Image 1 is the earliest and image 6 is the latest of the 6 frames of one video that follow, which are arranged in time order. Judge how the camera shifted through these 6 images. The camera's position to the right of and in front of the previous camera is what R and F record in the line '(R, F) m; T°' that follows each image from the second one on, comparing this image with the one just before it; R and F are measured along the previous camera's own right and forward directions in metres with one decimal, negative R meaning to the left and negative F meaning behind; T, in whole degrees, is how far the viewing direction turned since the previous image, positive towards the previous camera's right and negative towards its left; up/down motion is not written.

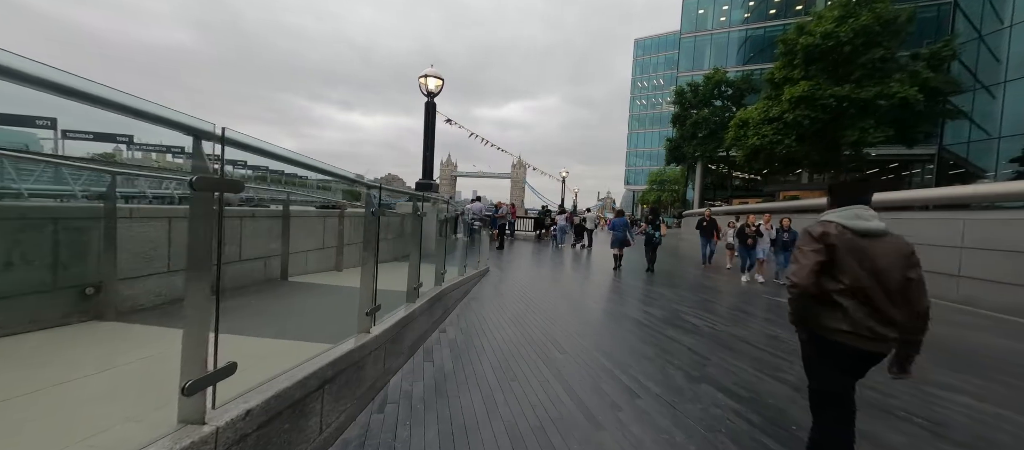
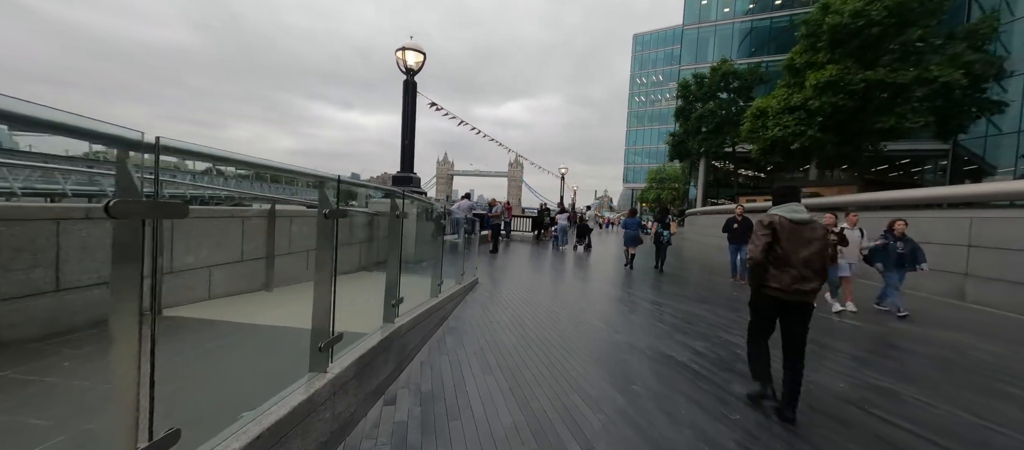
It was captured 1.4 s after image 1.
(+0.1, +1.5) m; 0°
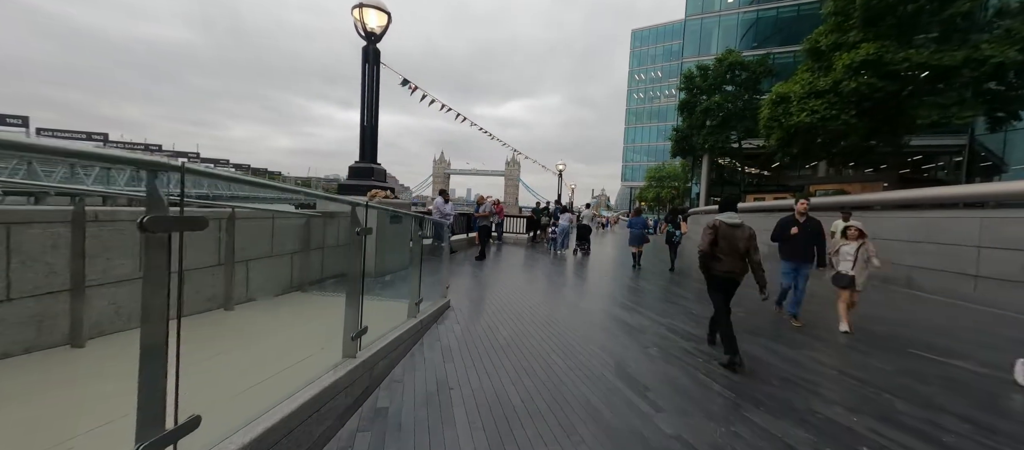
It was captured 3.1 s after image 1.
(+0.2, +1.6) m; 0°
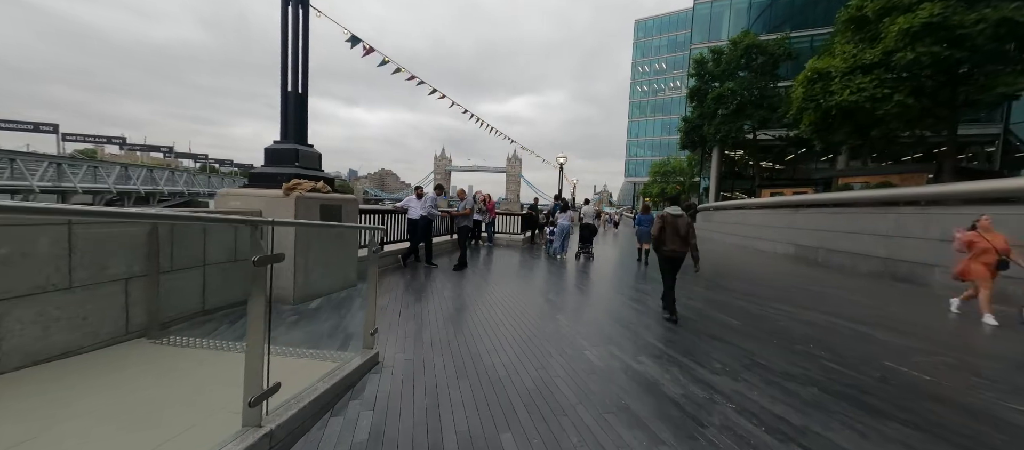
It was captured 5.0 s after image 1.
(+0.3, +1.8) m; 0°
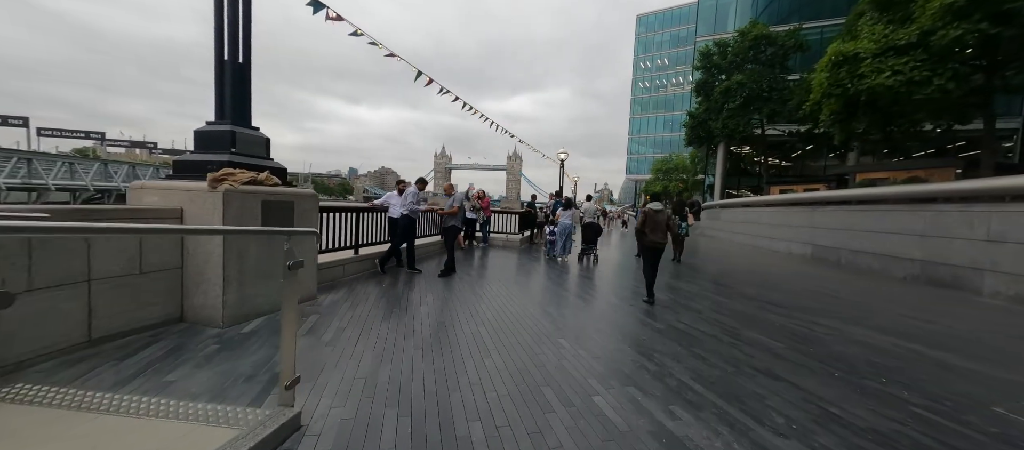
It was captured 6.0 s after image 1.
(+0.1, +0.9) m; 0°
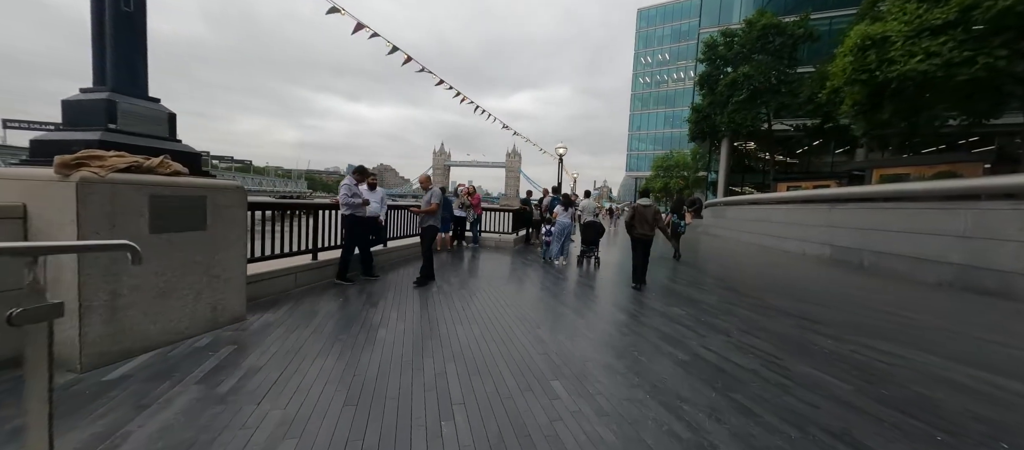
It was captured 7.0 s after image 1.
(+0.2, +1.0) m; 0°
